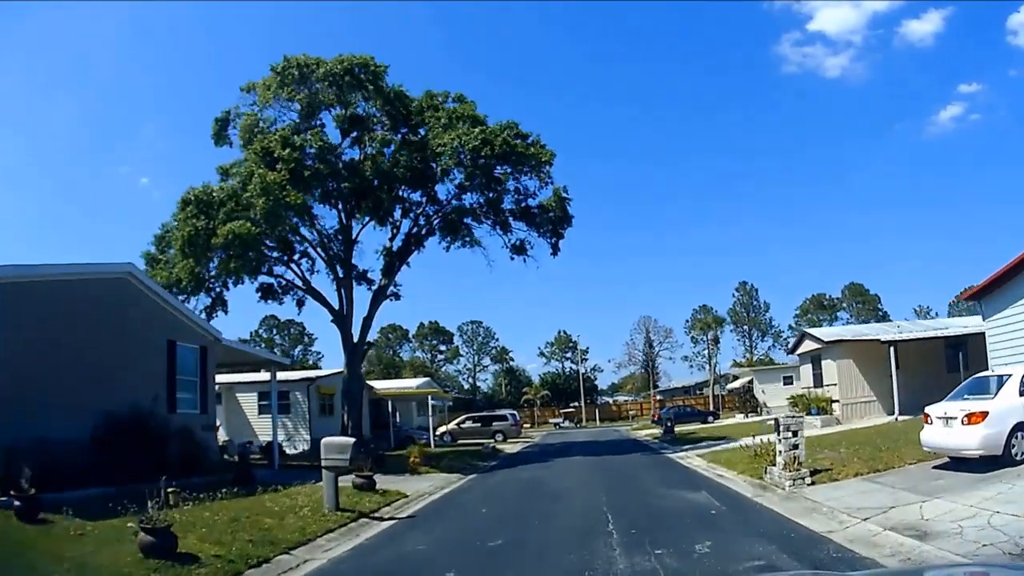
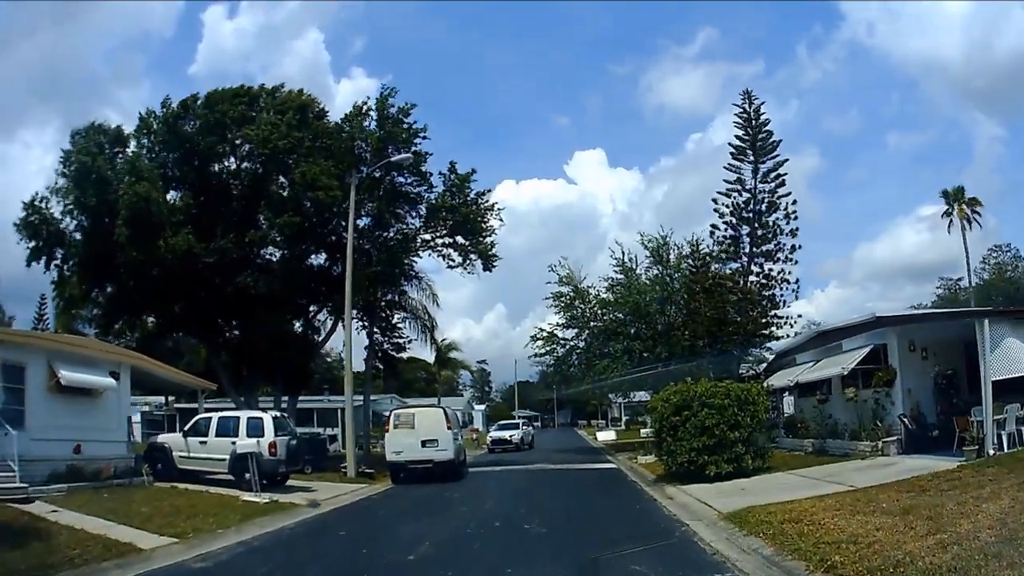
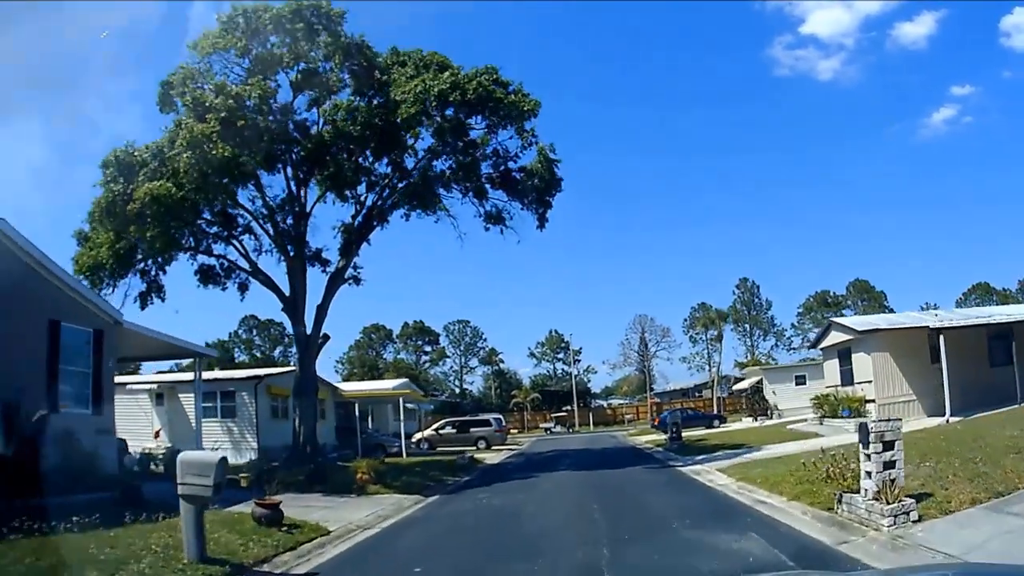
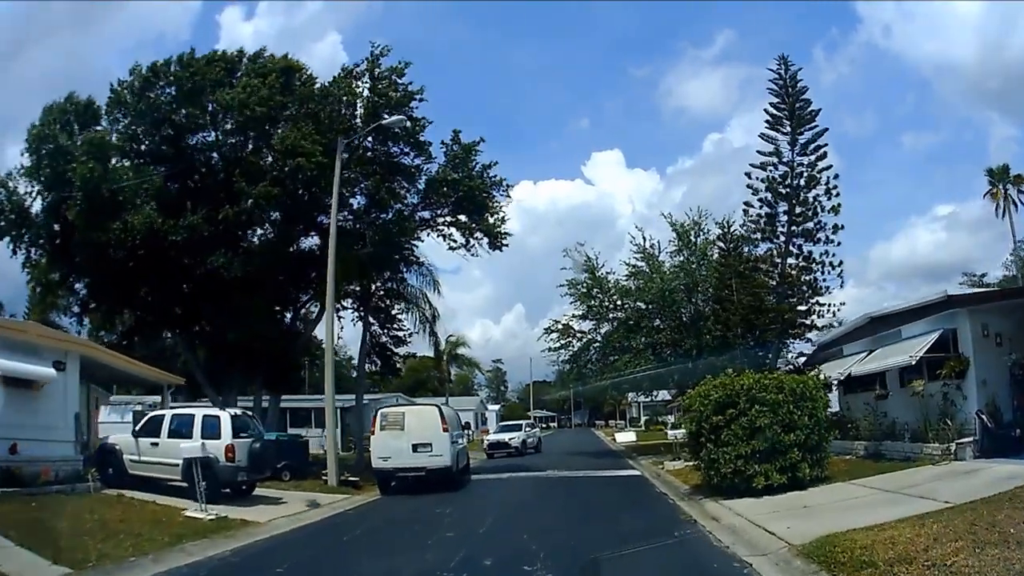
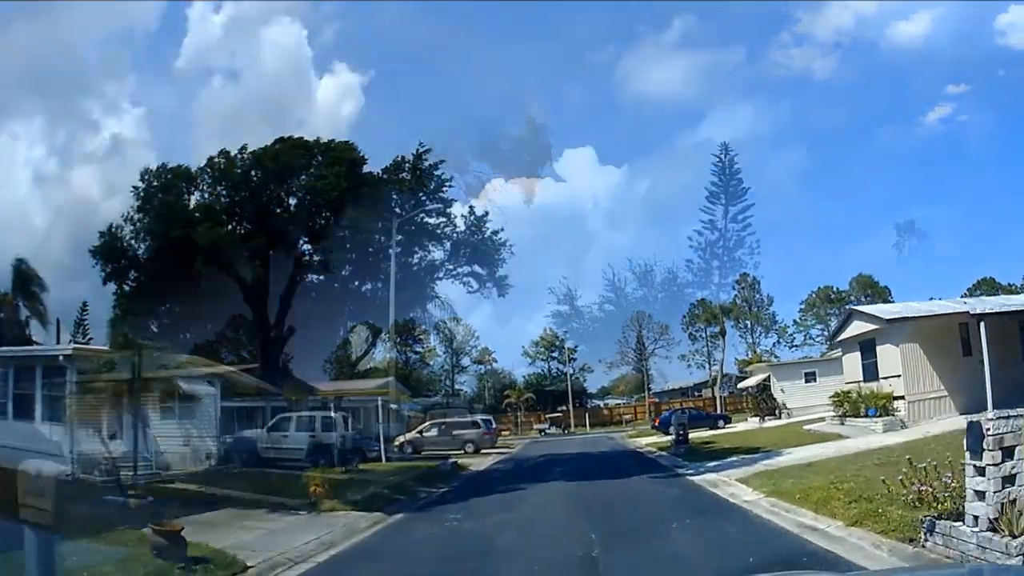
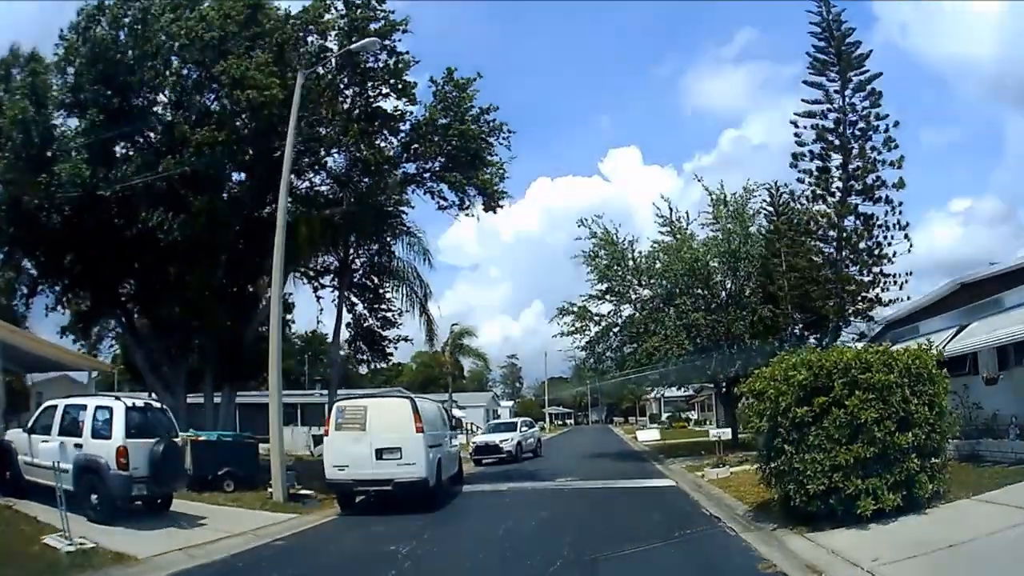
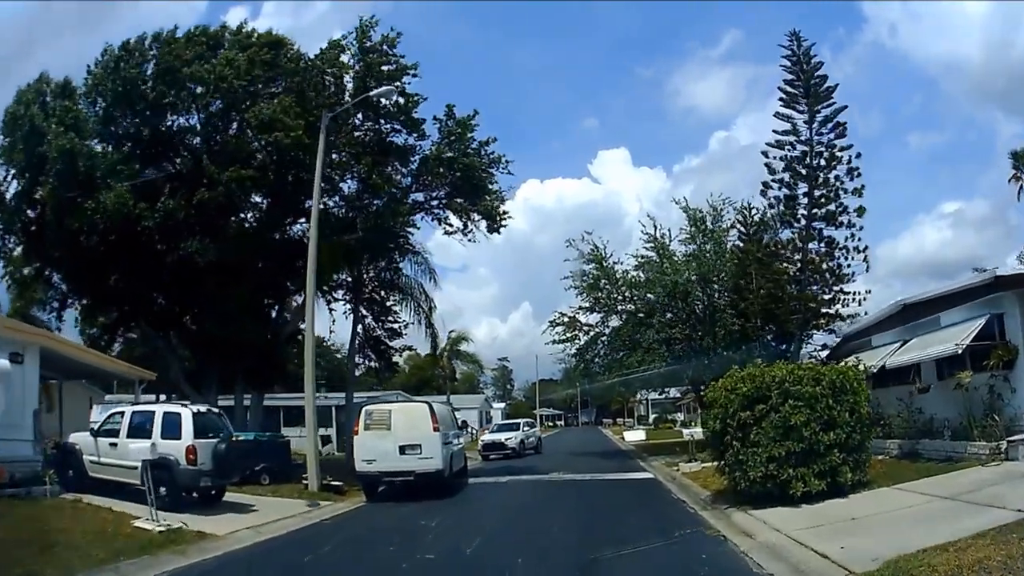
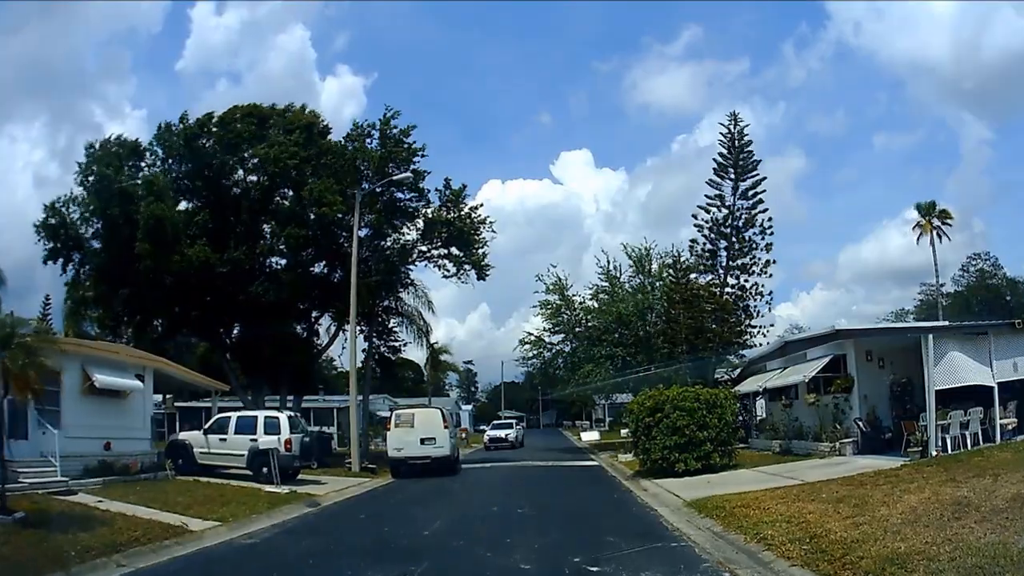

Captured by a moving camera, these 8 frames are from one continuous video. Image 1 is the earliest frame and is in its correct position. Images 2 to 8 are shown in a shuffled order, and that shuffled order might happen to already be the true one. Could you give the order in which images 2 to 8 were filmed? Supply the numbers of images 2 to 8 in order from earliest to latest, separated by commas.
3, 5, 8, 2, 4, 7, 6
